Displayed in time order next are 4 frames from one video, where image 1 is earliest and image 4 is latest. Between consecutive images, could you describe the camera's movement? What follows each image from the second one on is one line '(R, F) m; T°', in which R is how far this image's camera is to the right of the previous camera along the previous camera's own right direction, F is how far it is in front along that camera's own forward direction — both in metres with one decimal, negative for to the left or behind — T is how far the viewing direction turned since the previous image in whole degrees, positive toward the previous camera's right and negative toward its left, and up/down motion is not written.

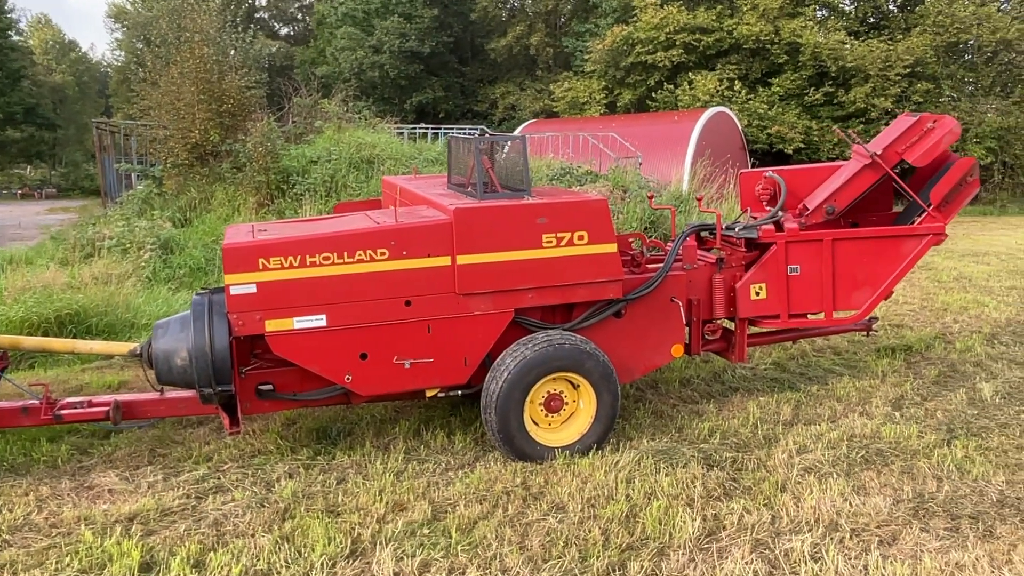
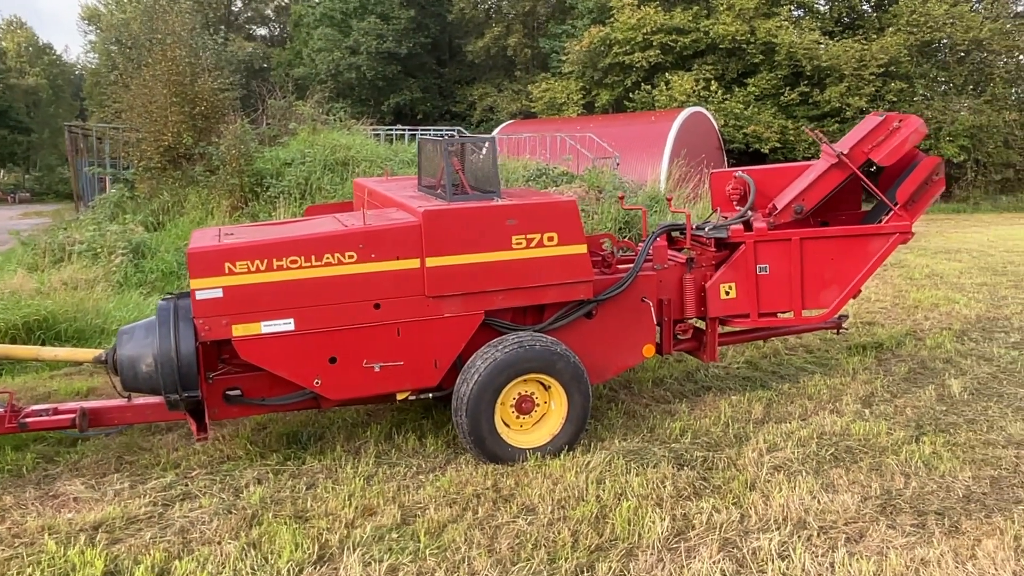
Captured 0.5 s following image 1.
(+0.1, 0.0) m; +1°
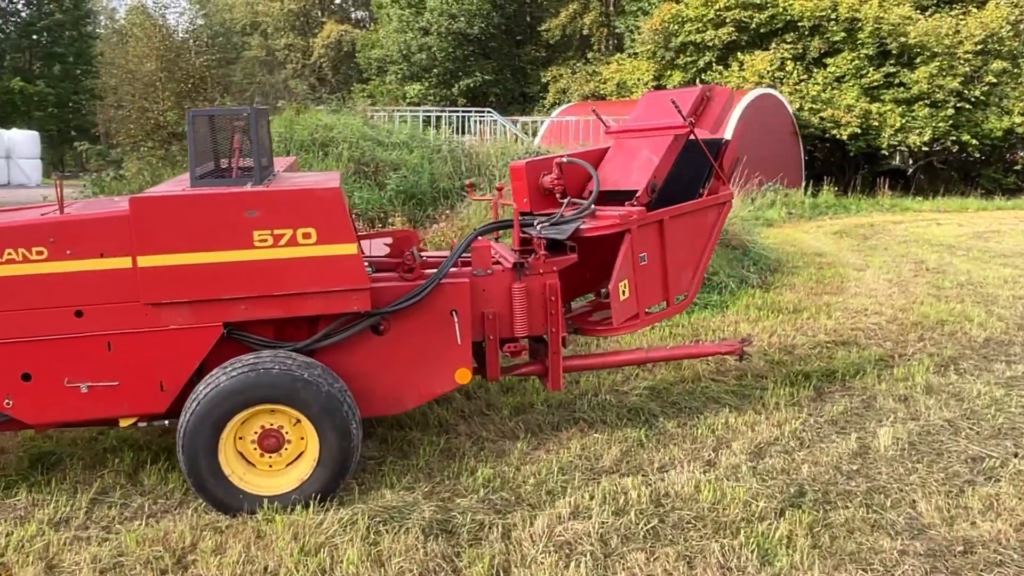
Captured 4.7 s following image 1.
(+1.4, +1.0) m; -7°
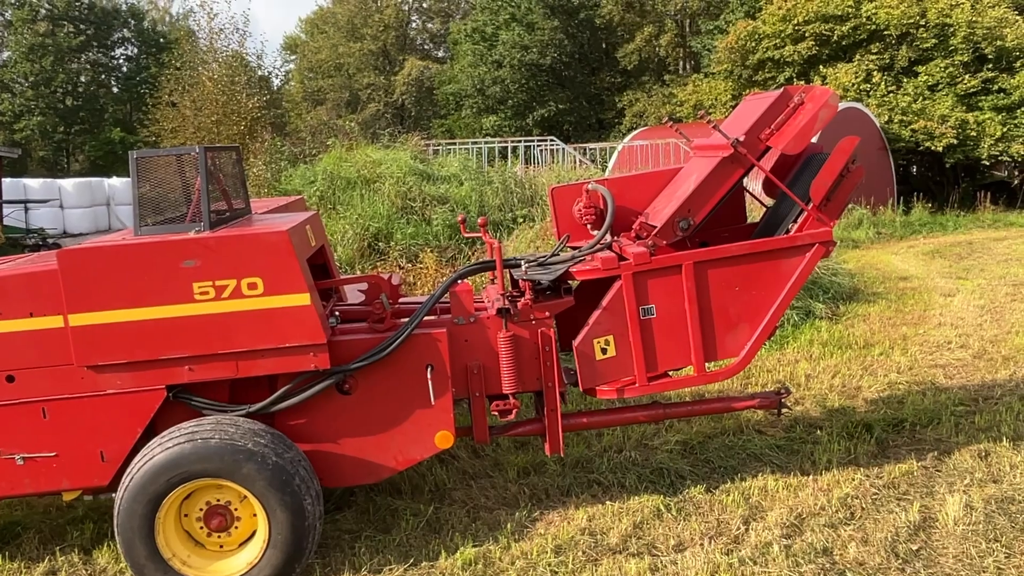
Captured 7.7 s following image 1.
(+0.4, +0.5) m; -6°
